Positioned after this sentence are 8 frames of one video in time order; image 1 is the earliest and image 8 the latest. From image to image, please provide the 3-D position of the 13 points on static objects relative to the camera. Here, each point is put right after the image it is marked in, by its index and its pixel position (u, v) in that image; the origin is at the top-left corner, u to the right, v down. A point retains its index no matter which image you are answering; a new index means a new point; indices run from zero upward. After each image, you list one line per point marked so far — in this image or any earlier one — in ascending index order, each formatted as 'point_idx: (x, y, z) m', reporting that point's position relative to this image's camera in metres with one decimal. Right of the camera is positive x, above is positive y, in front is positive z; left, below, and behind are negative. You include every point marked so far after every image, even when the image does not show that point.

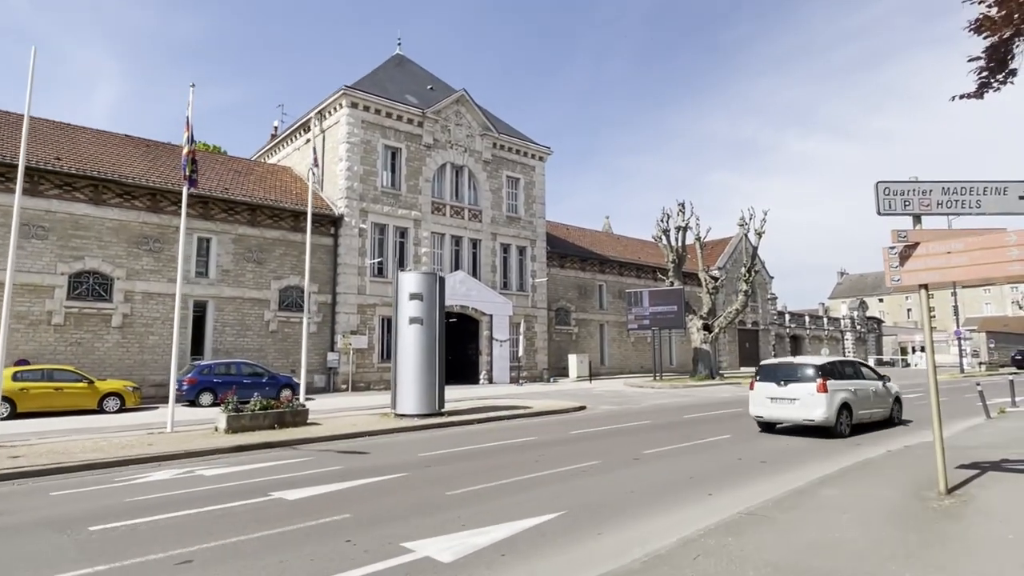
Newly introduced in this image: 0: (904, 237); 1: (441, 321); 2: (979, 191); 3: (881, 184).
0: (+4.4, +0.6, +7.0) m
1: (-1.9, -0.9, +16.9) m
2: (+5.2, +1.1, +7.0) m
3: (+4.2, +1.2, +7.1) m
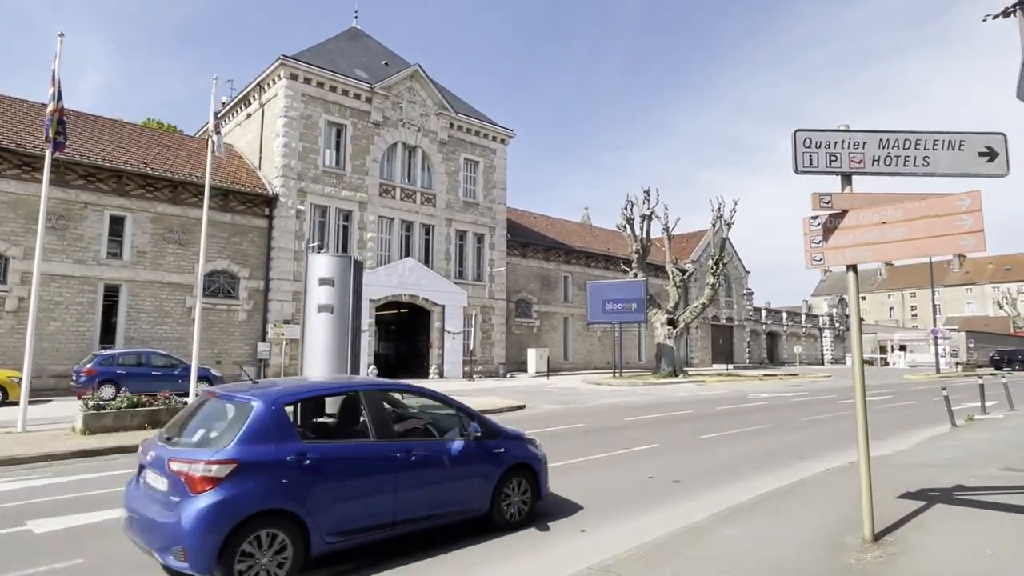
0: (+2.7, +0.7, +5.4) m
1: (-3.8, -0.5, +15.2) m
2: (+3.5, +1.2, +5.3) m
3: (+2.5, +1.4, +5.5) m
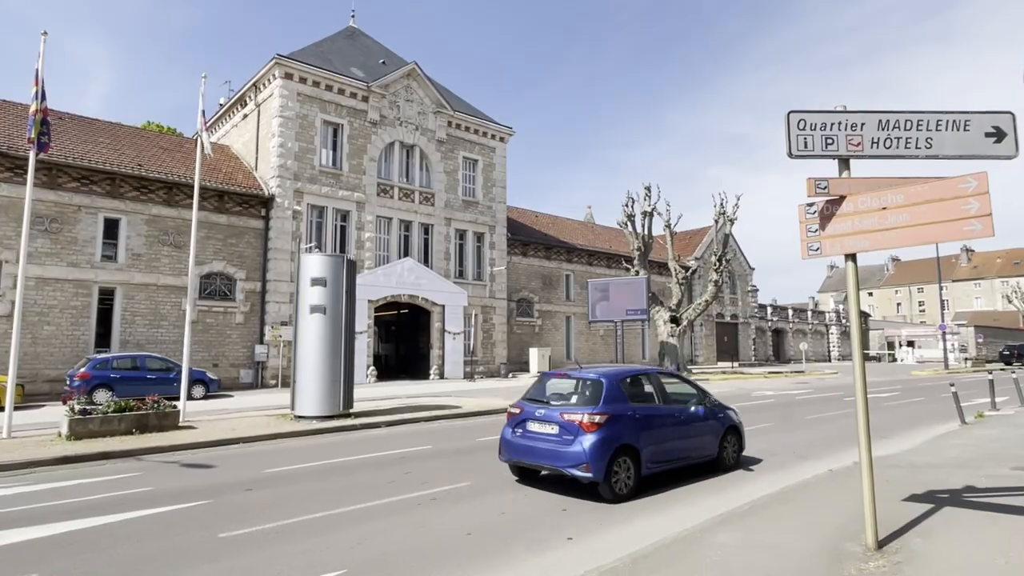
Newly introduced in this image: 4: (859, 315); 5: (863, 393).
0: (+2.5, +0.8, +5.0) m
1: (-3.9, -0.5, +14.9) m
2: (+3.3, +1.3, +5.0) m
3: (+2.3, +1.4, +5.2) m
4: (+2.7, -0.2, +4.9) m
5: (+2.7, -0.8, +4.9) m
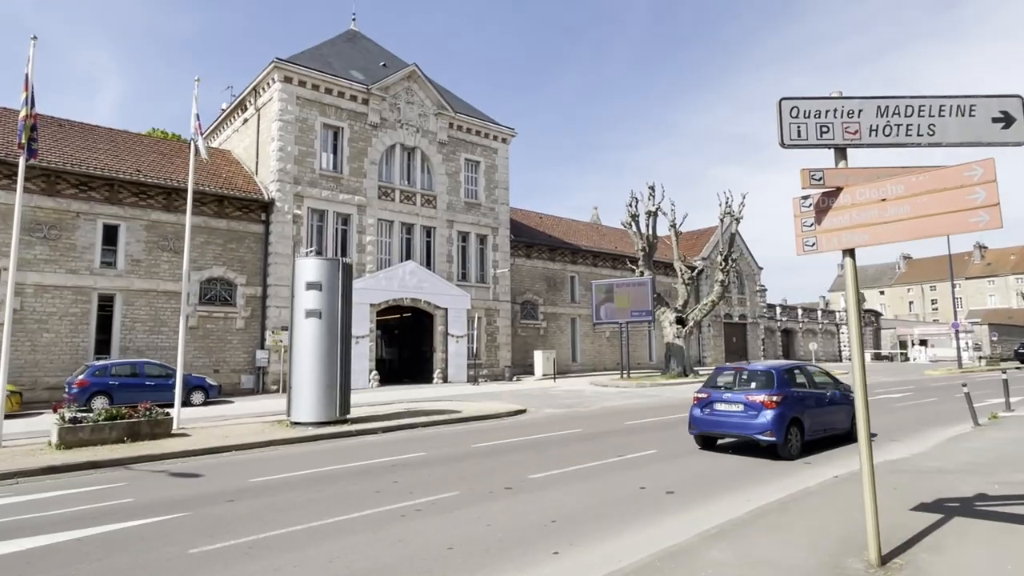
0: (+2.3, +0.8, +4.7) m
1: (-3.9, -0.6, +14.7) m
2: (+3.1, +1.3, +4.7) m
3: (+2.1, +1.4, +4.9) m
4: (+2.5, -0.2, +4.6) m
5: (+2.5, -0.8, +4.5) m
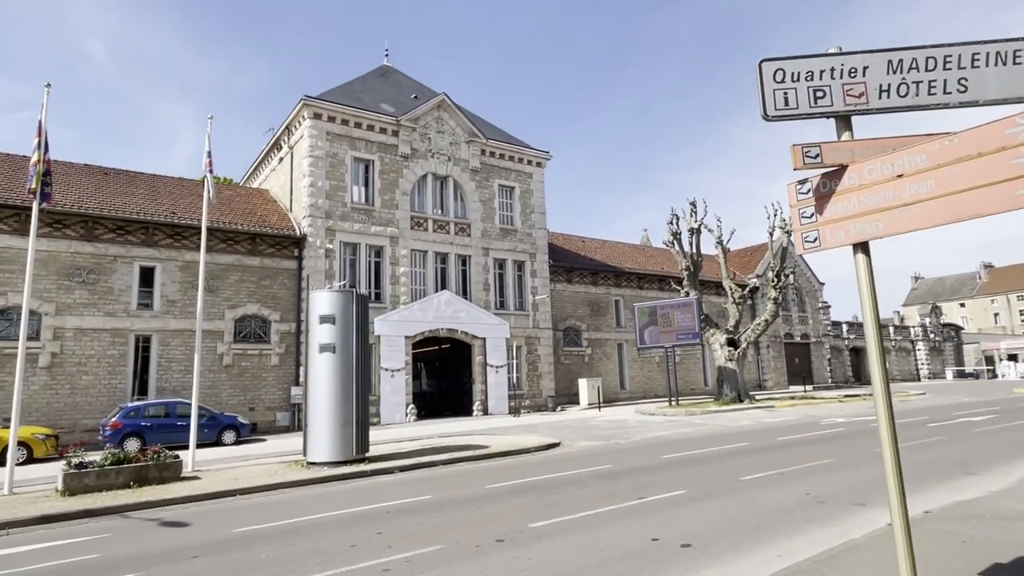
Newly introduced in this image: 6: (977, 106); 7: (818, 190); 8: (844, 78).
0: (+1.8, +0.8, +3.7) m
1: (-3.4, -1.4, +14.1) m
2: (+2.6, +1.3, +3.6) m
3: (+1.6, +1.4, +3.9) m
4: (+2.1, -0.2, +3.5) m
5: (+2.1, -0.8, +3.4) m
6: (+2.7, +1.1, +3.6) m
7: (+1.9, +0.6, +3.8) m
8: (+2.0, +1.3, +3.7) m
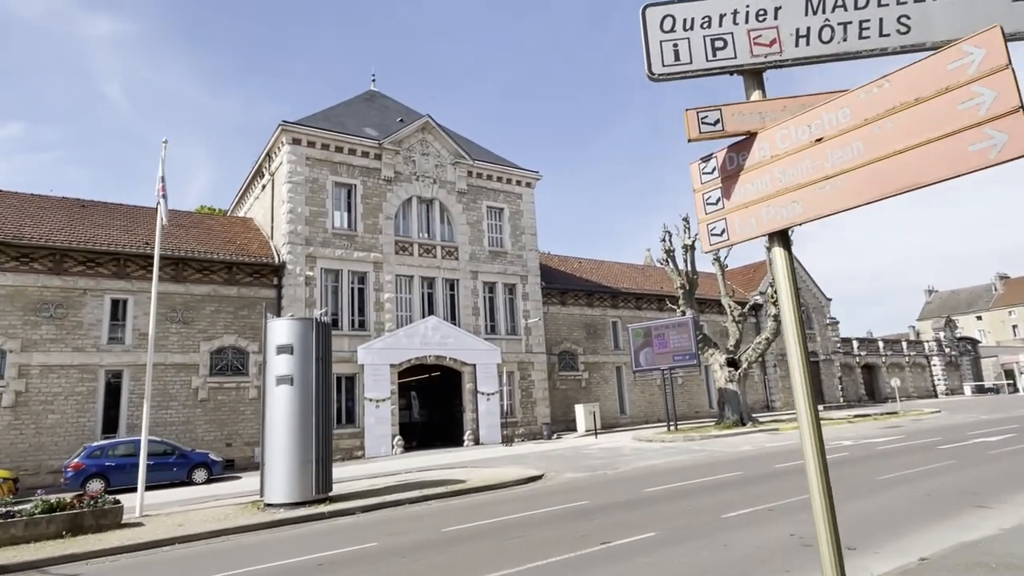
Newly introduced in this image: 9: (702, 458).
0: (+1.0, +0.7, +2.9) m
1: (-4.0, -1.9, +13.3) m
2: (+1.7, +1.3, +2.8) m
3: (+0.7, +1.3, +3.1) m
4: (+1.2, -0.2, +2.6) m
5: (+1.3, -0.8, +2.5) m
6: (+1.8, +1.1, +2.7) m
7: (+1.0, +0.6, +3.0) m
8: (+1.1, +1.2, +2.9) m
9: (+5.5, -4.9, +18.2) m
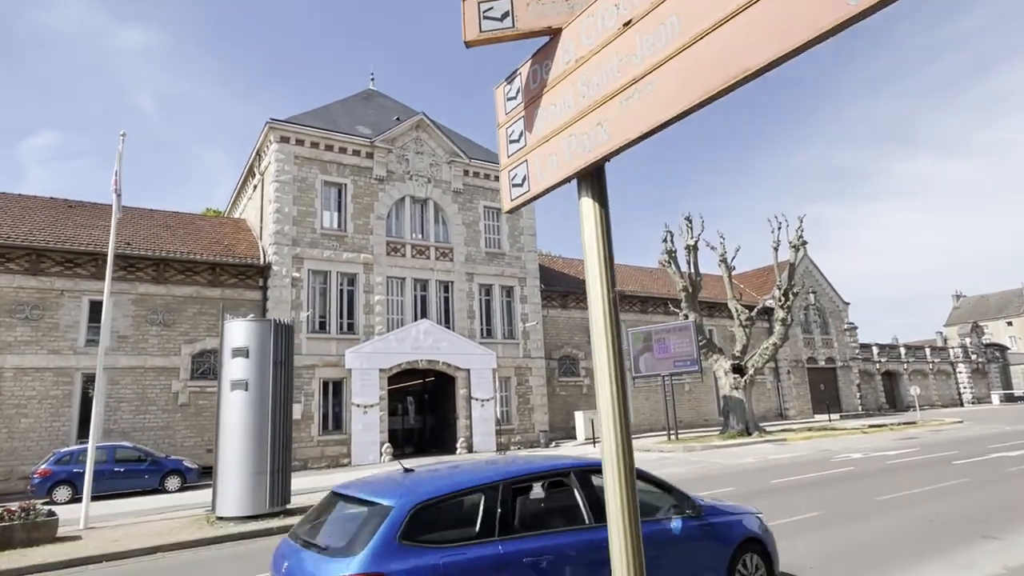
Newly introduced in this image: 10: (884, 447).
0: (0.0, +0.8, +2.0) m
1: (-4.6, -1.9, +12.5) m
2: (+0.8, +1.4, +1.9) m
3: (-0.2, +1.4, +2.2) m
4: (+0.3, -0.2, +1.7) m
5: (+0.3, -0.7, +1.6) m
6: (+0.9, +1.1, +1.8) m
7: (+0.1, +0.6, +2.0) m
8: (+0.2, +1.3, +2.0) m
9: (+5.1, -5.0, +17.1) m
10: (+11.7, -5.0, +19.9) m
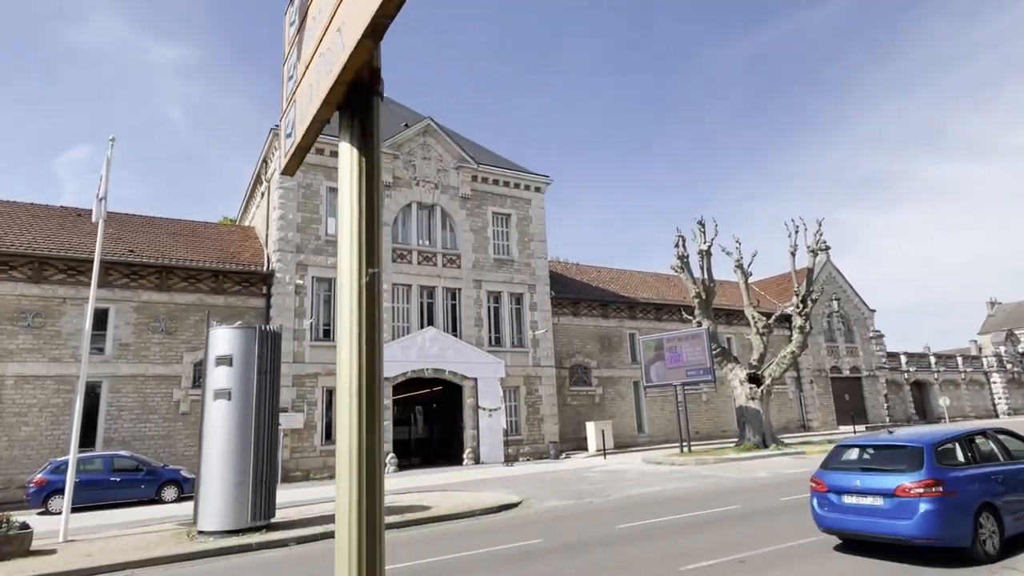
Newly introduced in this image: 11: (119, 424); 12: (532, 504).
0: (-0.5, +0.9, +1.5) m
1: (-4.8, -2.0, +12.1) m
2: (+0.2, +1.4, +1.3) m
3: (-0.7, +1.4, +1.7) m
4: (-0.3, -0.1, +1.2) m
5: (-0.2, -0.7, +1.0) m
6: (+0.3, +1.2, +1.3) m
7: (-0.5, +0.7, +1.5) m
8: (-0.4, +1.3, +1.5) m
9: (+5.1, -5.1, +16.3) m
10: (+11.9, -5.2, +18.8) m
11: (-11.9, -4.1, +19.0) m
12: (+0.4, -5.0, +14.4) m
